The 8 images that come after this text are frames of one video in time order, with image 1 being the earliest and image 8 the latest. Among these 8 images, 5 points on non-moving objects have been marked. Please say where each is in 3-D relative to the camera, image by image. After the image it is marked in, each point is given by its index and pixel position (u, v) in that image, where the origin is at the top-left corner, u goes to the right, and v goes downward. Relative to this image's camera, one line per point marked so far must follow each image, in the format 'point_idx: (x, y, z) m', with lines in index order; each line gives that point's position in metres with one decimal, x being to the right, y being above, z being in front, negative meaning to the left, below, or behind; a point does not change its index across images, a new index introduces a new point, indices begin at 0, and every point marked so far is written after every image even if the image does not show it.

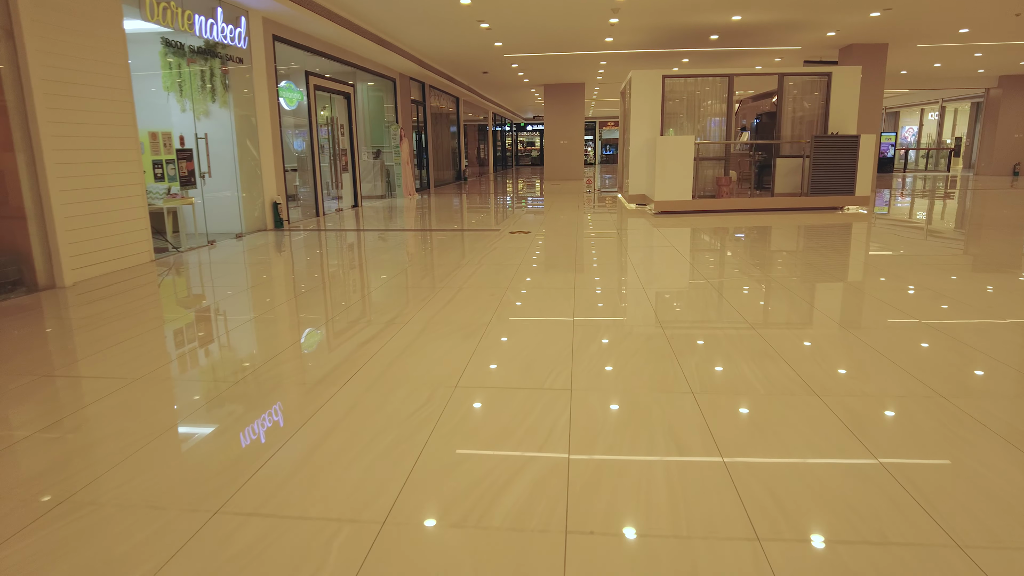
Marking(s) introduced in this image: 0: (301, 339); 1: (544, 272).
0: (-1.4, -0.3, +4.5) m
1: (+0.3, +0.2, +6.3) m
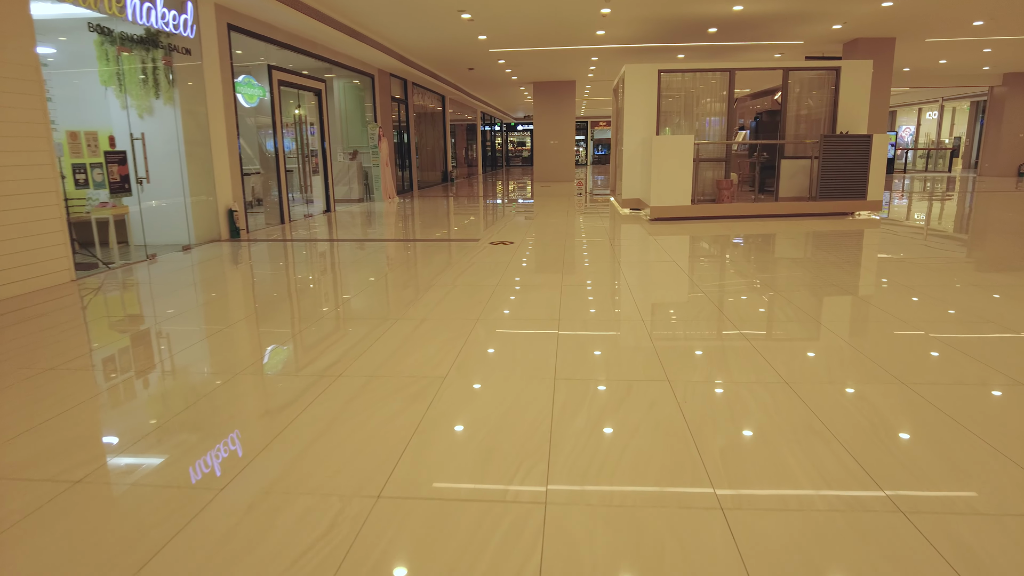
0: (-1.5, -0.4, +4.1) m
1: (+0.2, +0.1, +5.9) m
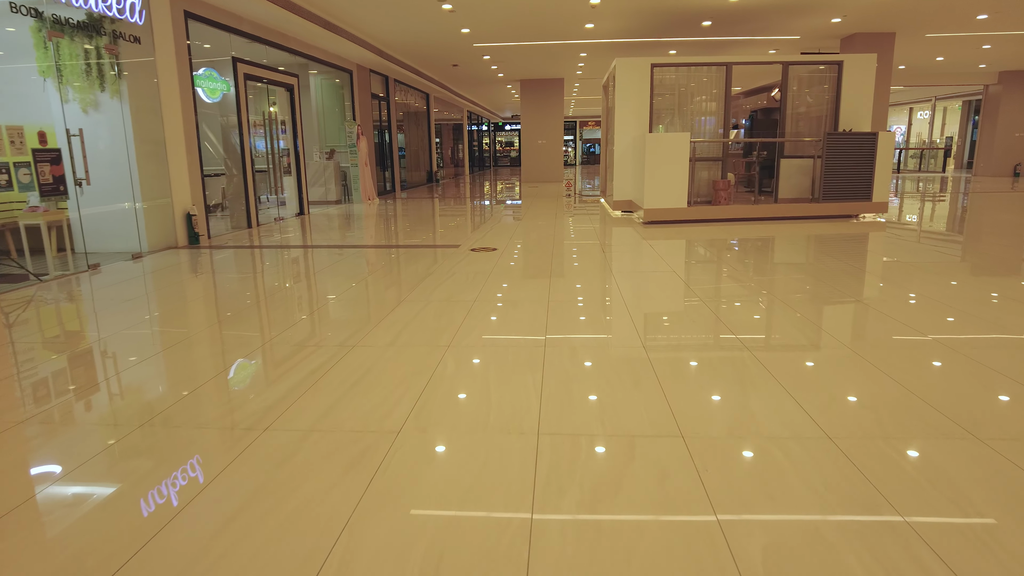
0: (-1.6, -0.5, +3.7) m
1: (+0.1, 0.0, +5.6) m
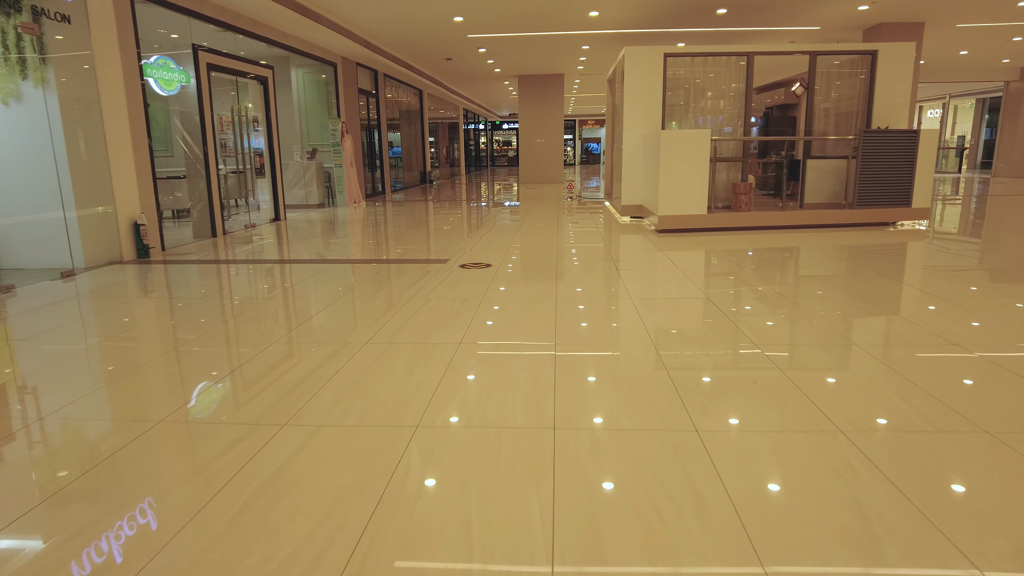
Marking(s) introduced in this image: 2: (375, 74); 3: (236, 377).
0: (-1.6, -0.6, +3.3) m
1: (+0.1, -0.1, +5.2) m
2: (-2.9, +4.4, +13.6) m
3: (-1.5, -0.5, +3.6) m
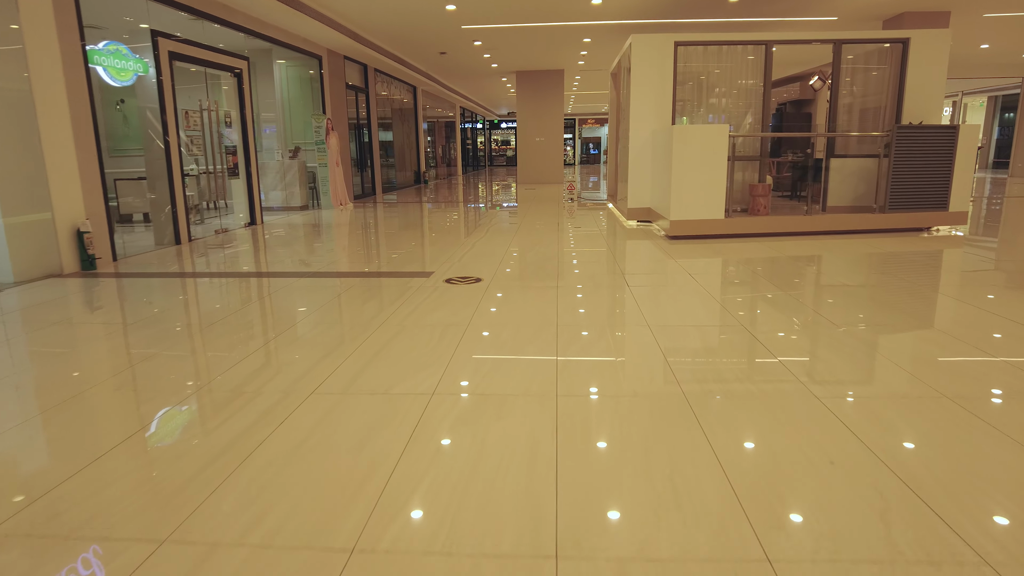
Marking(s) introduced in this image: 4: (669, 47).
0: (-1.6, -0.6, +2.9) m
1: (0.0, -0.1, +4.8) m
2: (-2.9, +4.4, +13.3) m
3: (-1.5, -0.5, +3.3) m
4: (+1.9, +2.9, +7.9) m
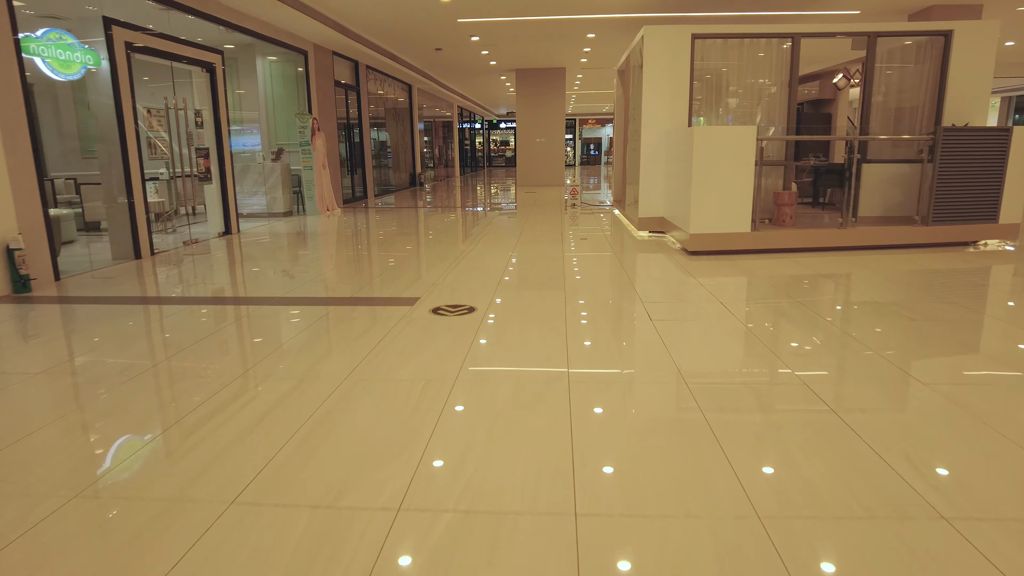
0: (-1.6, -0.7, +2.5) m
1: (0.0, -0.2, +4.4) m
2: (-2.9, +4.3, +12.9) m
3: (-1.5, -0.6, +2.9) m
4: (+1.9, +2.8, +7.5) m
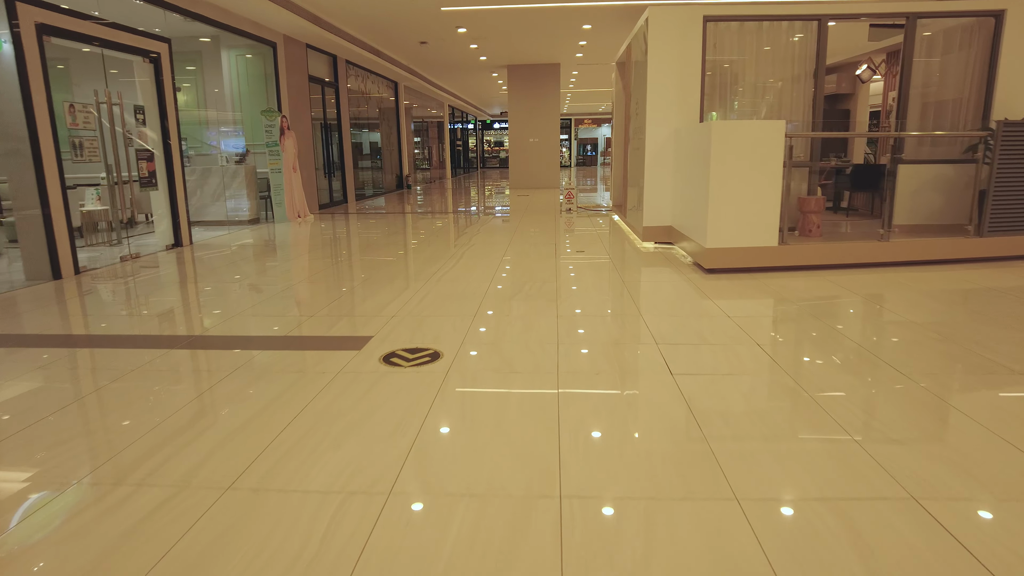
0: (-1.7, -0.8, +2.1) m
1: (0.0, -0.3, +4.0) m
2: (-3.1, +4.2, +12.4) m
3: (-1.6, -0.7, +2.4) m
4: (+1.8, +2.7, +7.1) m
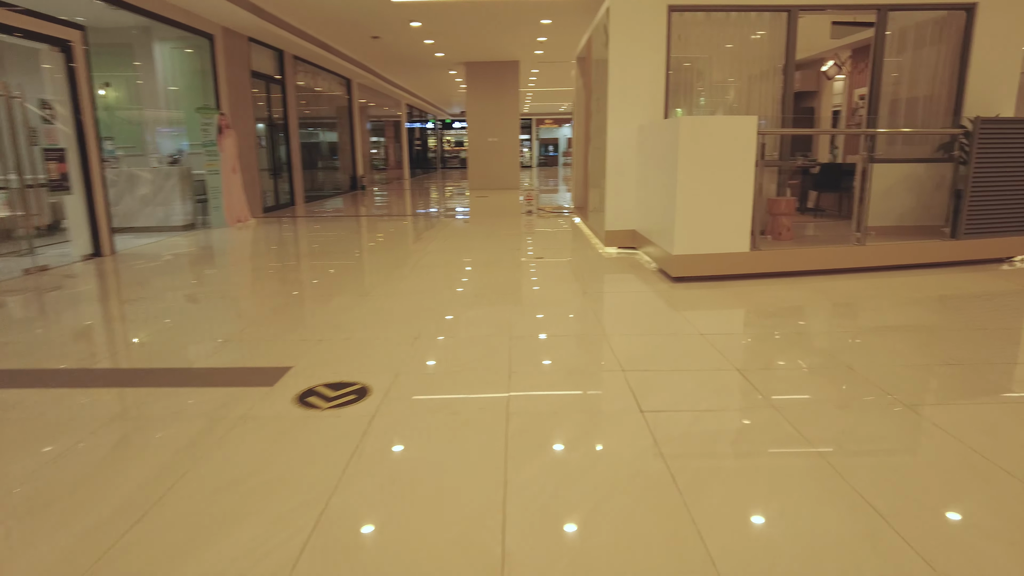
0: (-1.8, -0.9, +1.7) m
1: (-0.3, -0.4, +3.7) m
2: (-3.8, +4.1, +12.0) m
3: (-1.7, -0.8, +2.1) m
4: (+1.3, +2.7, +6.9) m
